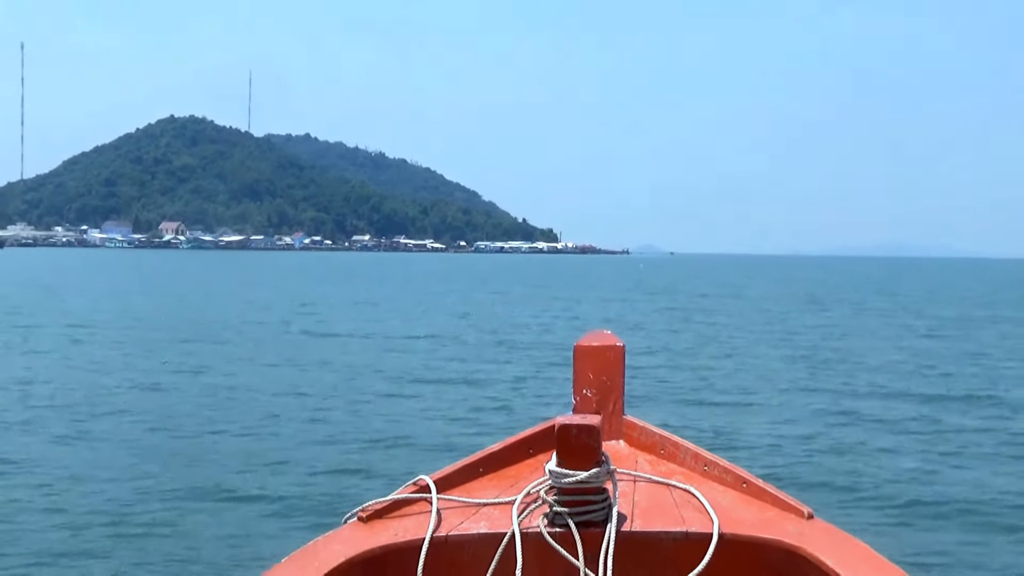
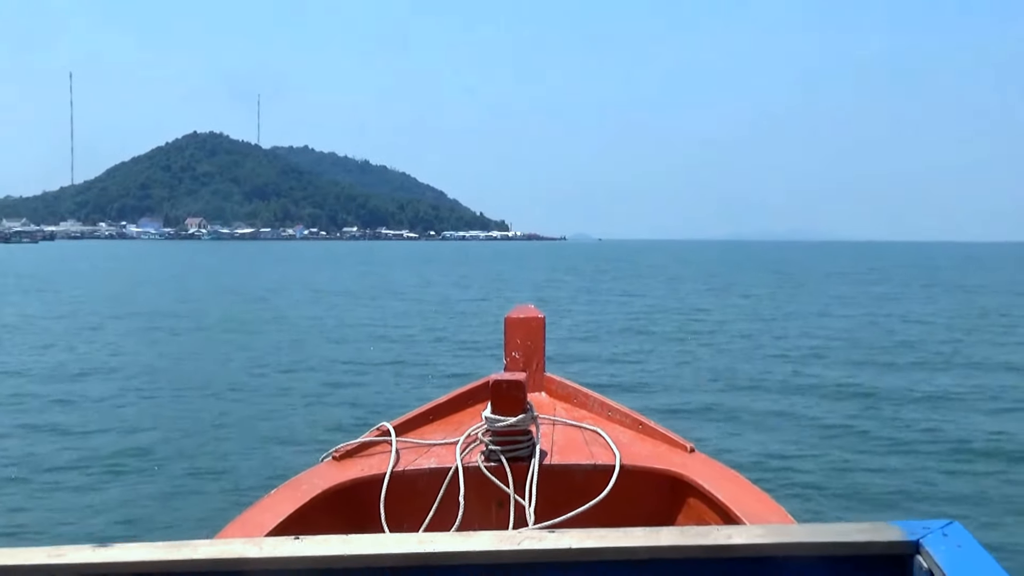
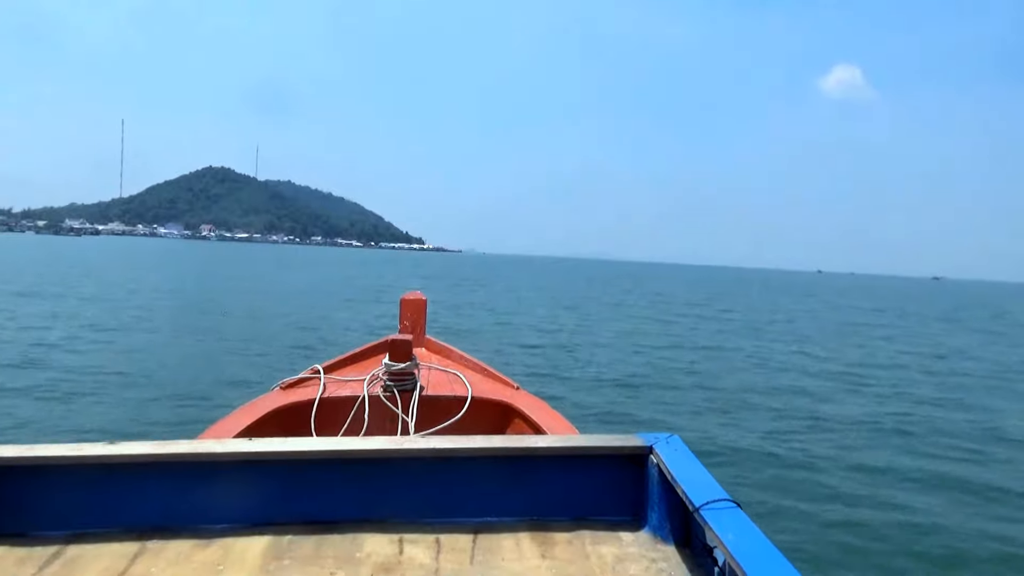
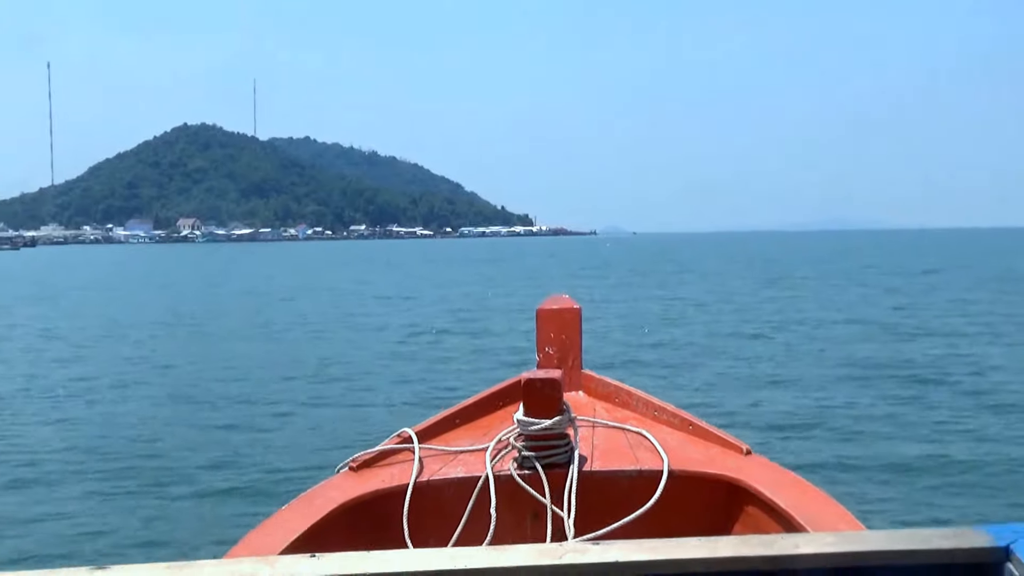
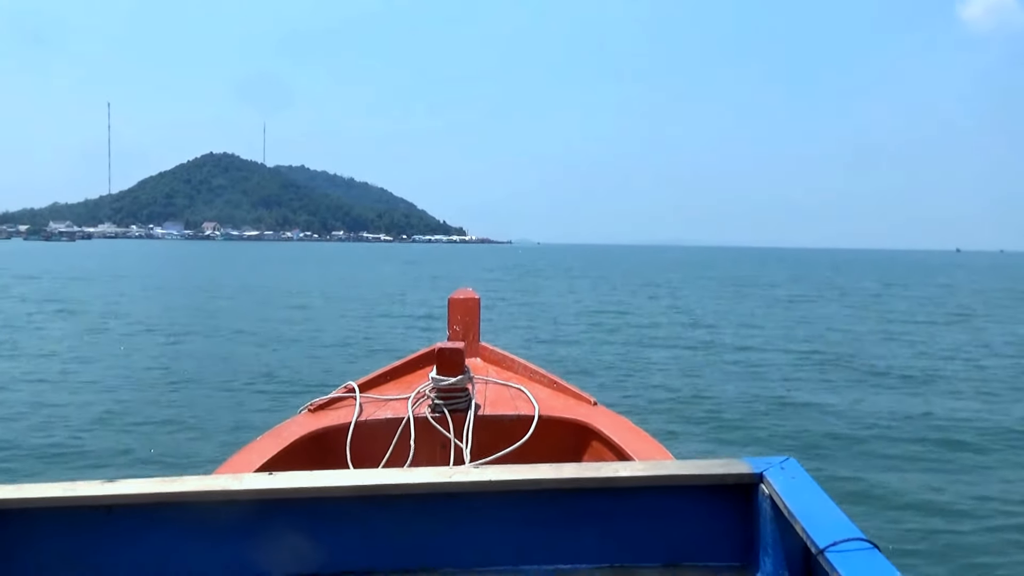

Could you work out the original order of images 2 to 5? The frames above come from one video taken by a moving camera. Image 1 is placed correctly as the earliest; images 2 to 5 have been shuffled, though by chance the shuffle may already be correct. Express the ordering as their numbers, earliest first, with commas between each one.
4, 2, 5, 3
